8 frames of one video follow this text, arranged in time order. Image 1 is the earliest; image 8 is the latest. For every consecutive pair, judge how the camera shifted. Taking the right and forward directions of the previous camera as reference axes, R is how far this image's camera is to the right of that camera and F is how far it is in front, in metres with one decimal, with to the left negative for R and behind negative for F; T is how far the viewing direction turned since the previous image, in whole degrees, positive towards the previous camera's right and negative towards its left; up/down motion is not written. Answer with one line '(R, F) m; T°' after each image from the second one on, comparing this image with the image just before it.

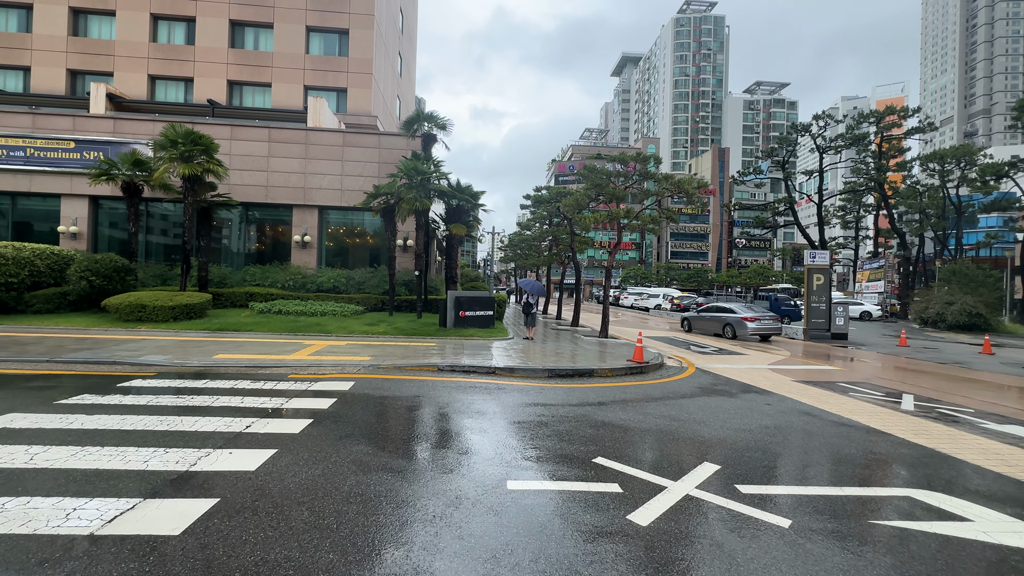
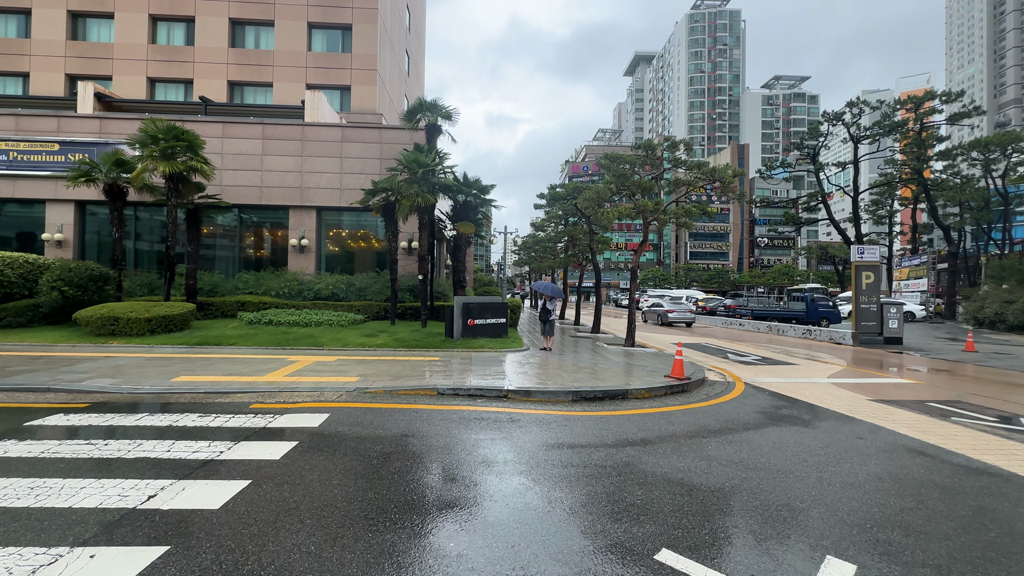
(0.0, +1.7) m; -2°
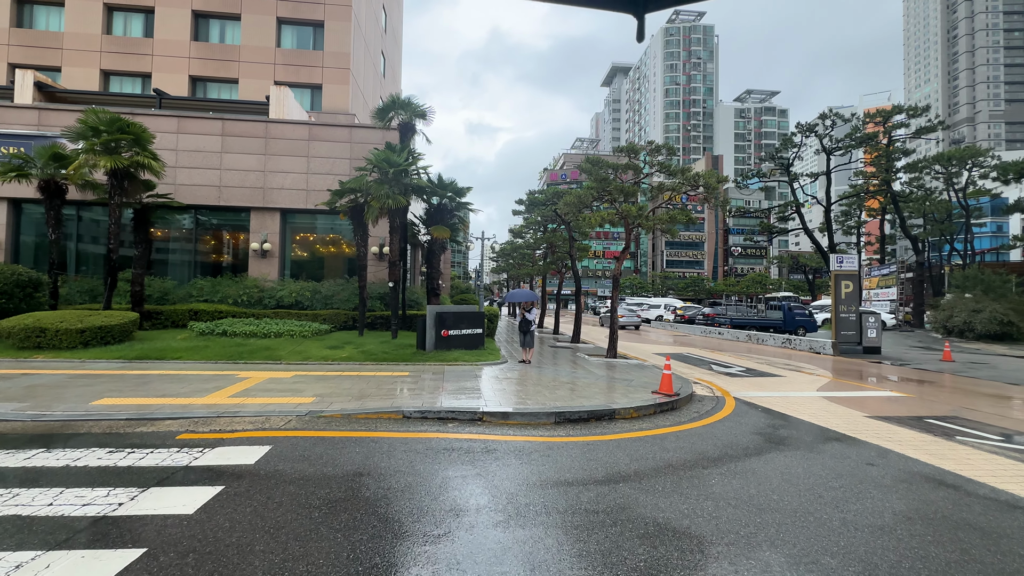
(0.0, +0.8) m; +3°
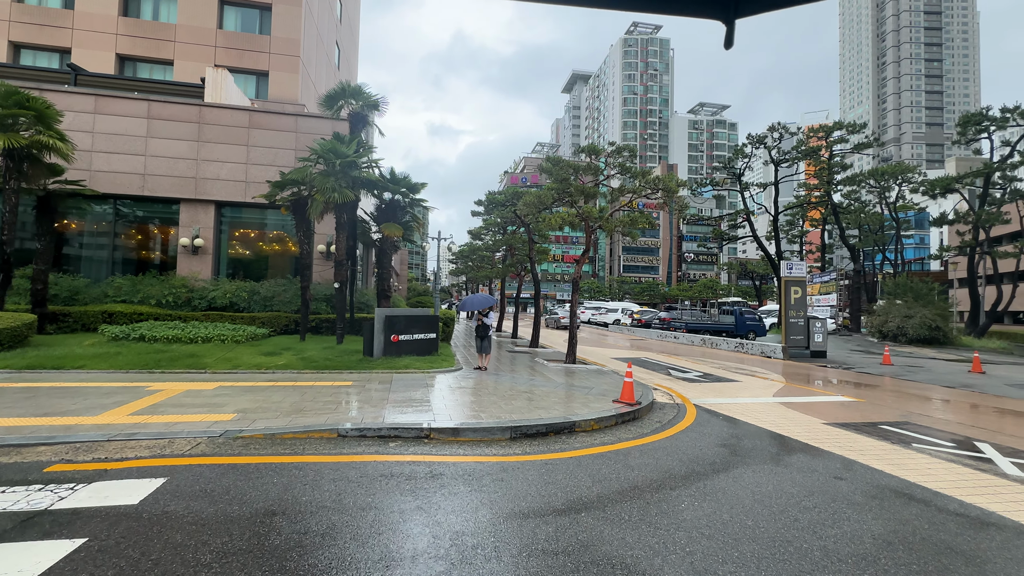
(+0.1, +0.6) m; +5°
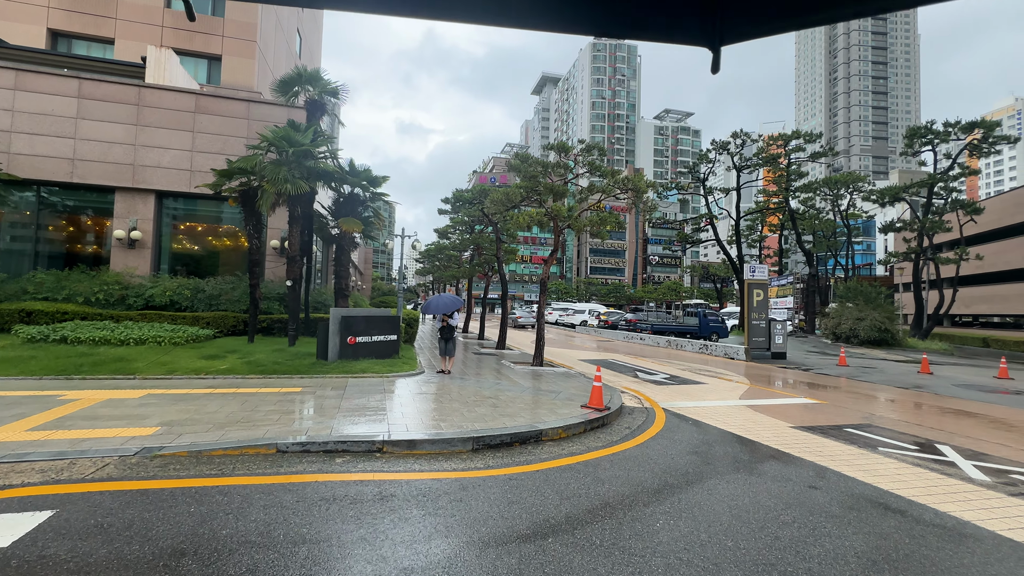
(+0.1, +0.5) m; +4°
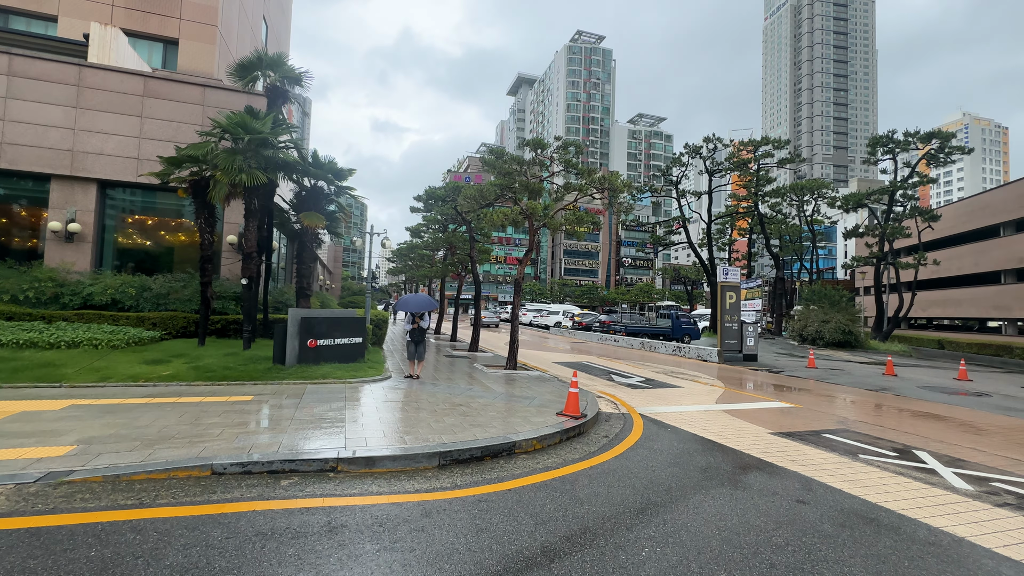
(0.0, +0.5) m; +3°
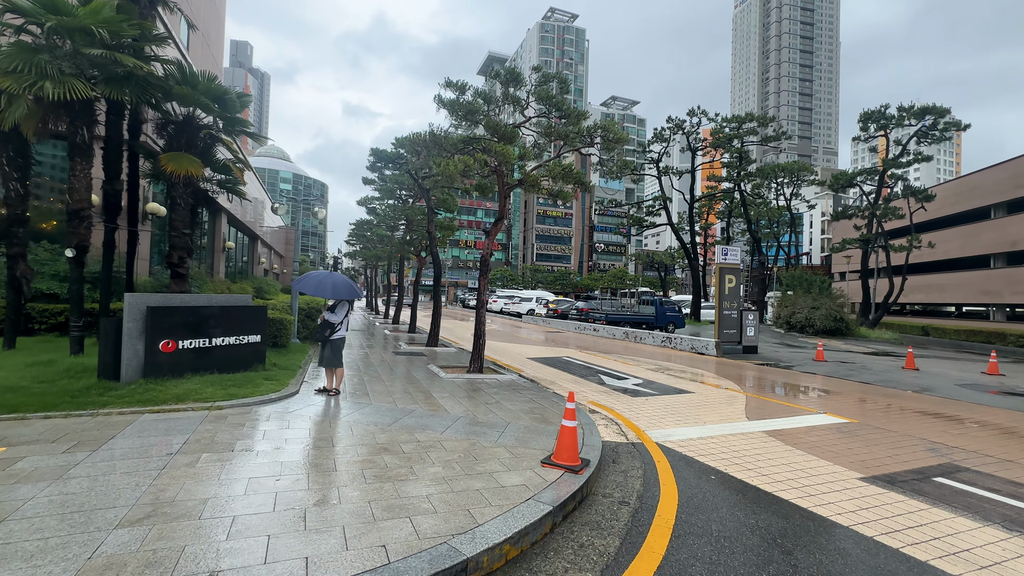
(+0.2, +3.2) m; +4°
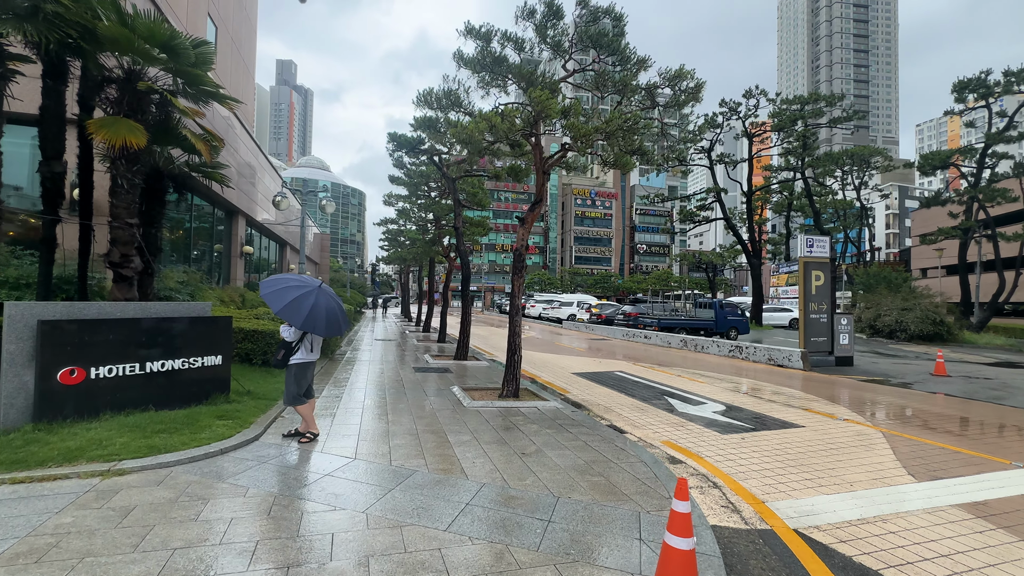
(-0.1, +2.4) m; -5°
